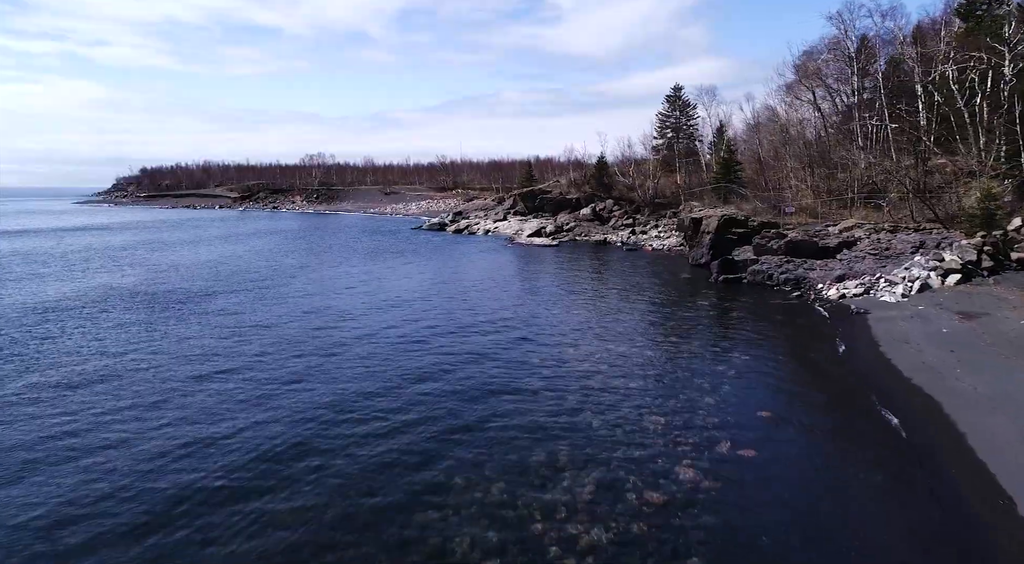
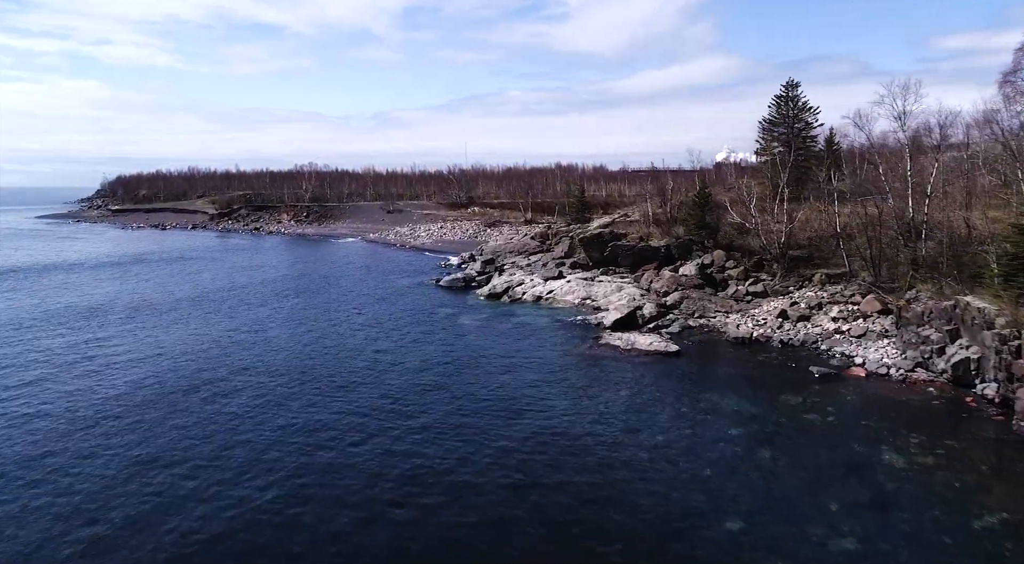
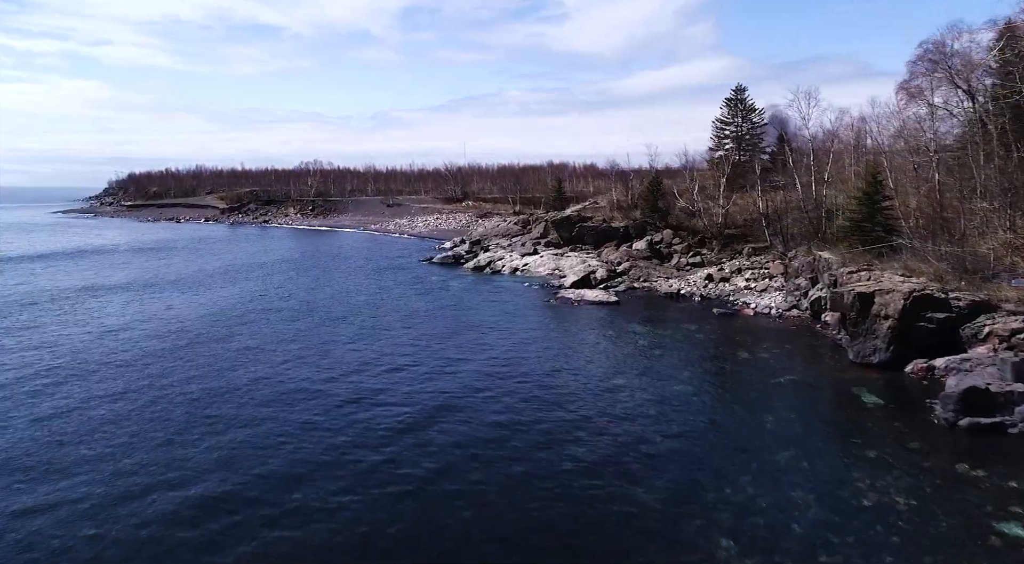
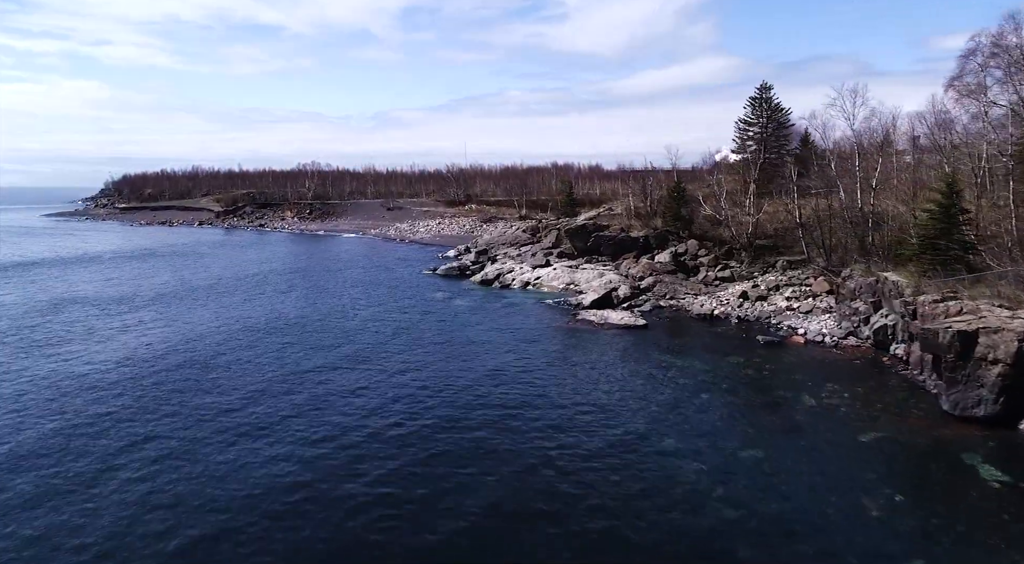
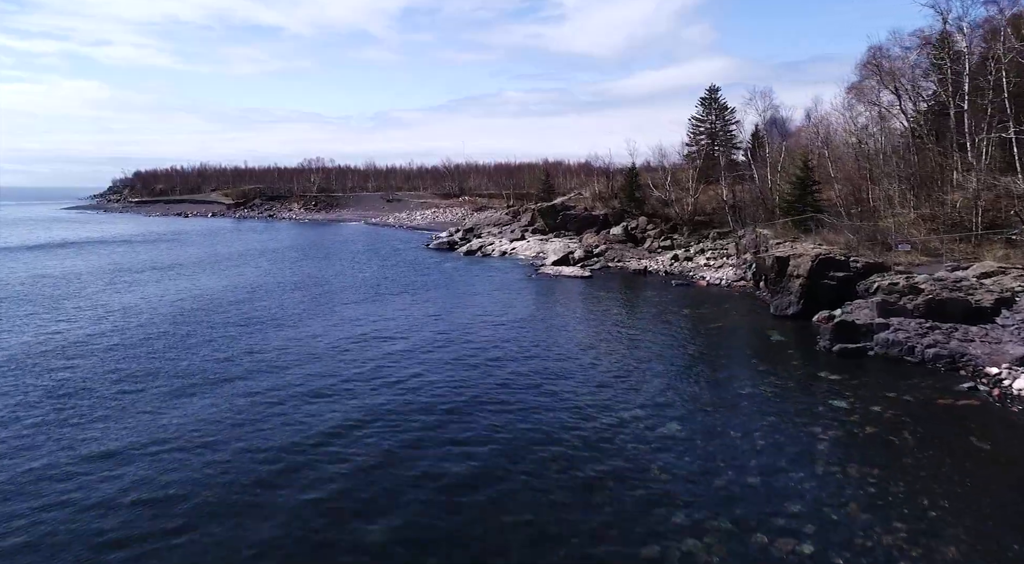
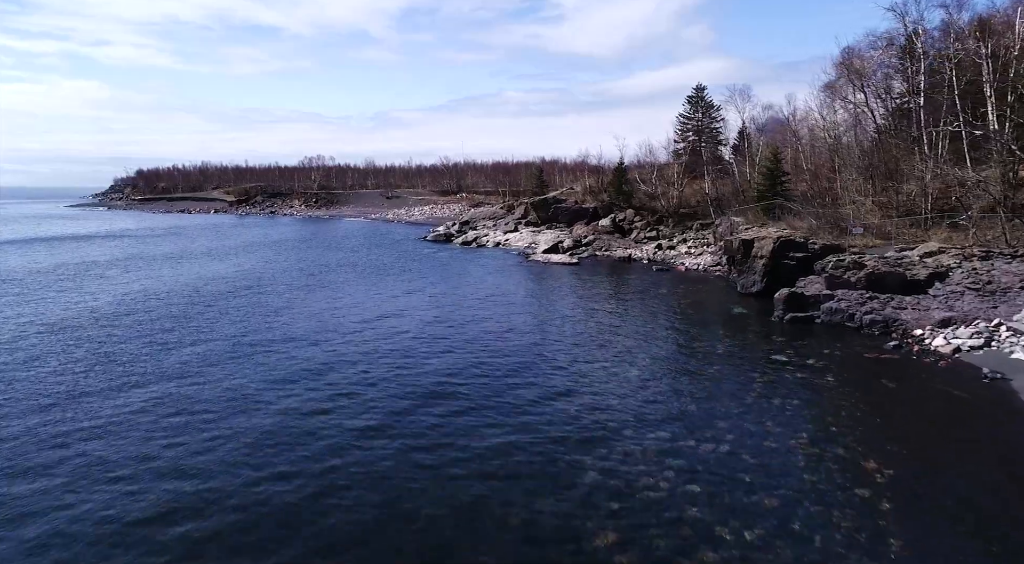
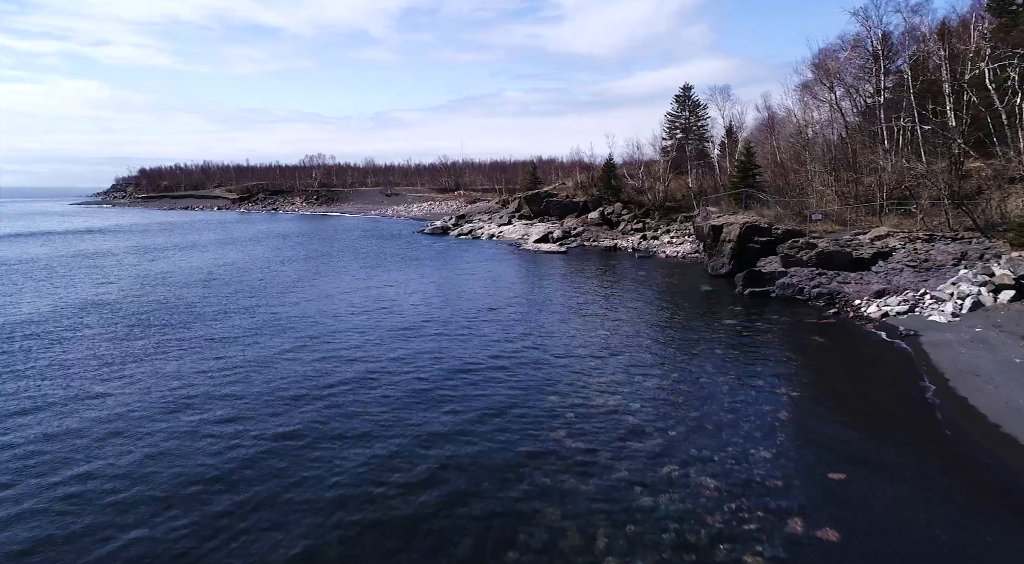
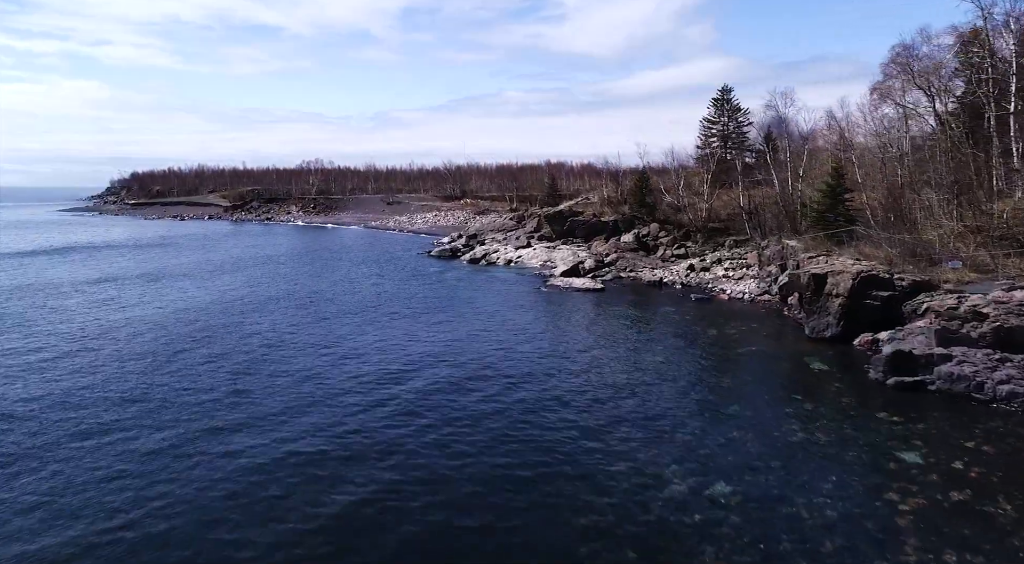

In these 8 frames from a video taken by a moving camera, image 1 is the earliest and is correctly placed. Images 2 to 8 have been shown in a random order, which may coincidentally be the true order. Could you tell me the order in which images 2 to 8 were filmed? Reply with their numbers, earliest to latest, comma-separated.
7, 6, 5, 8, 3, 4, 2
